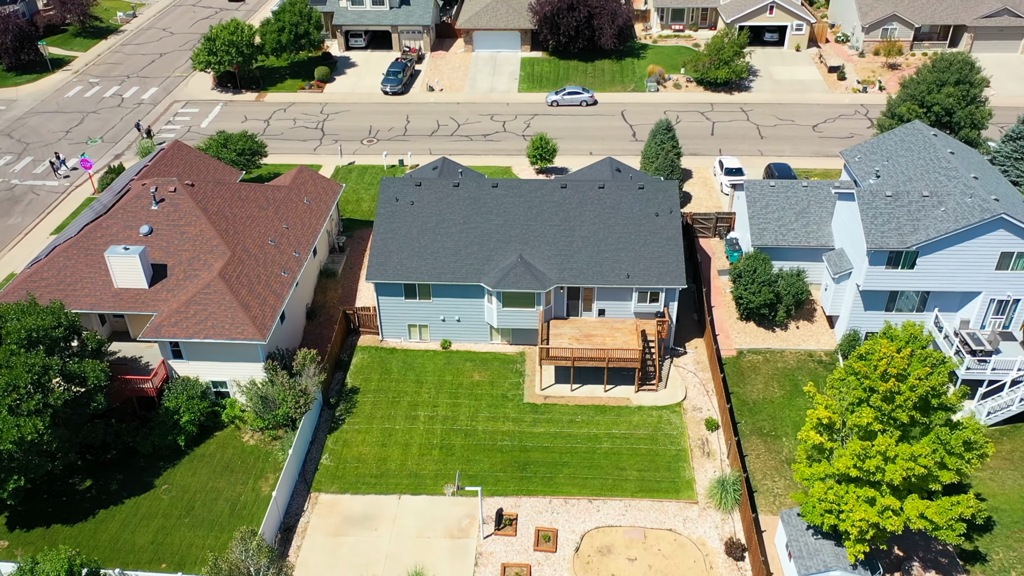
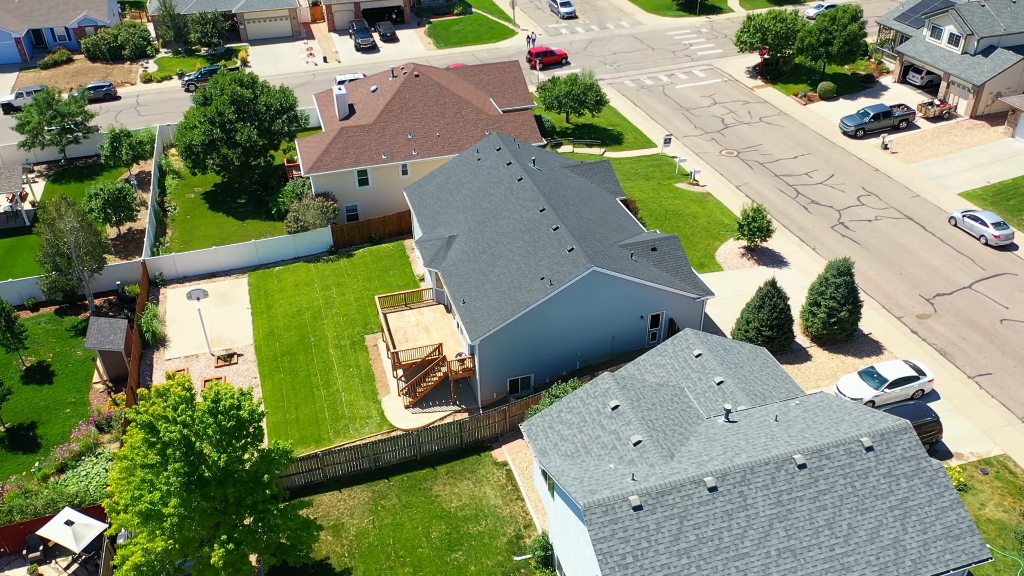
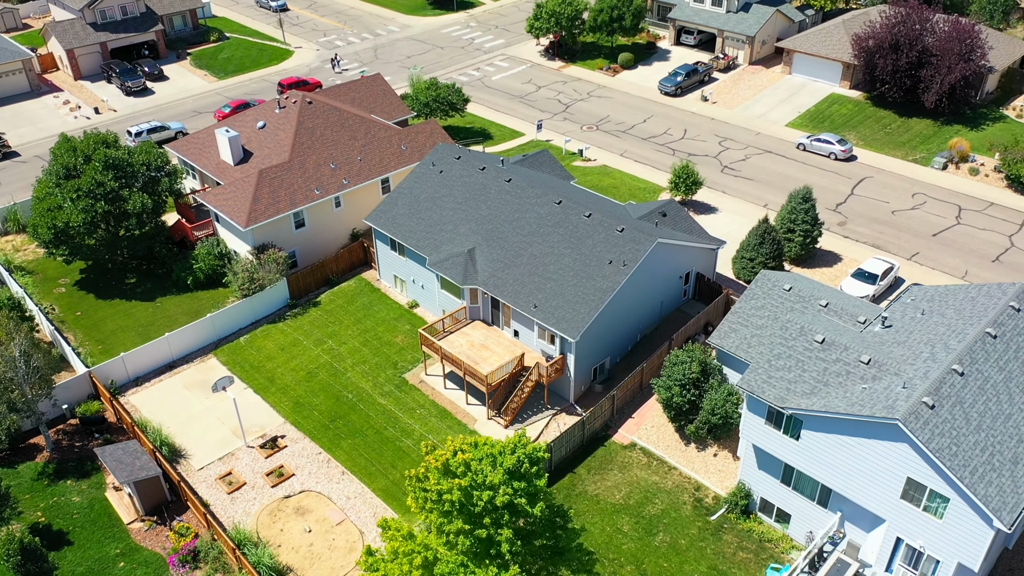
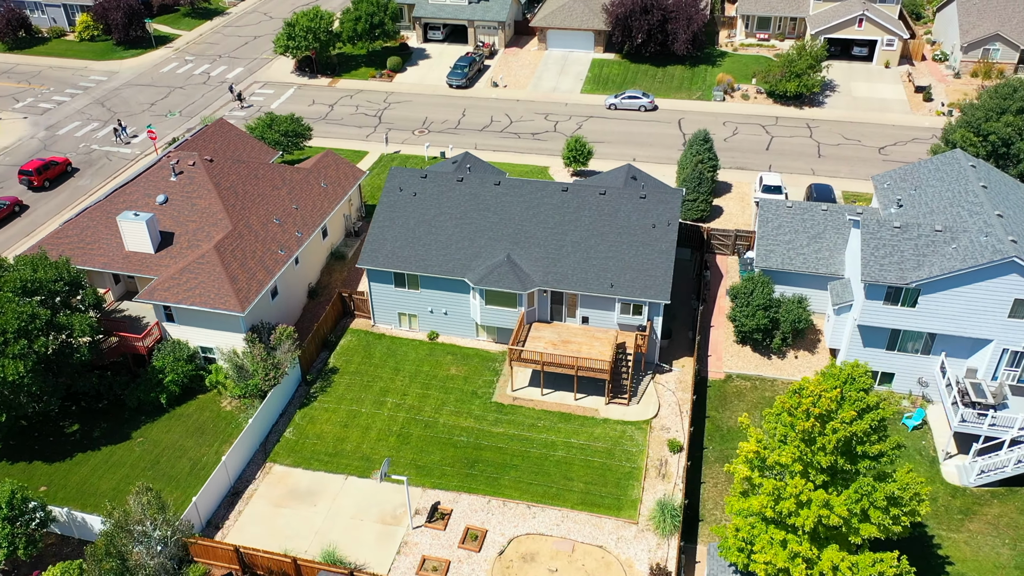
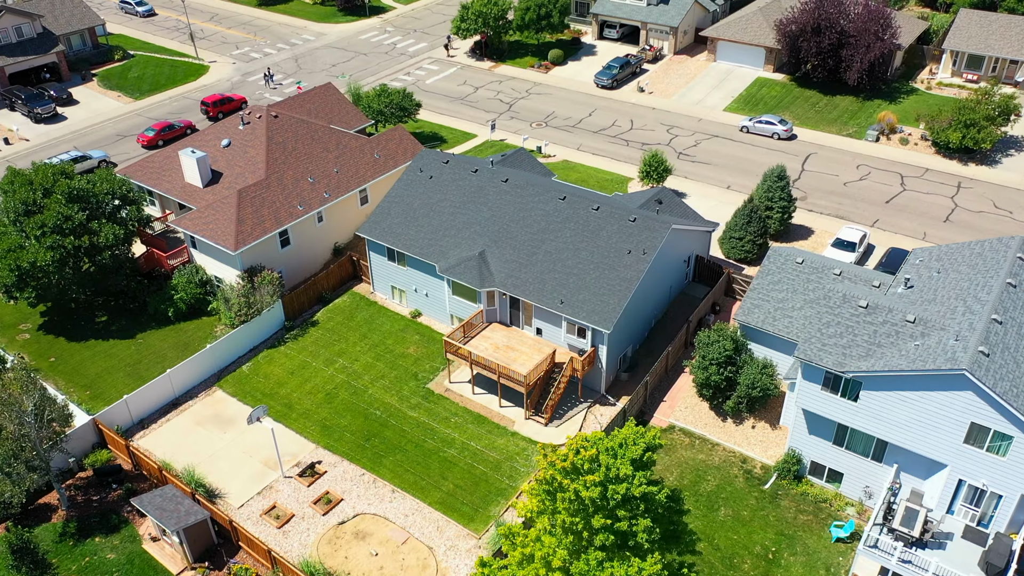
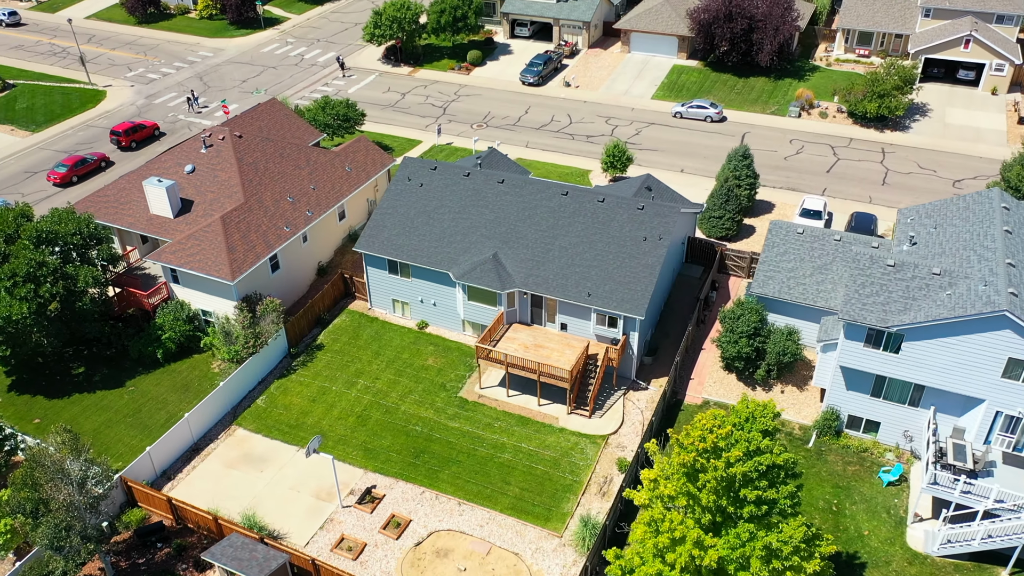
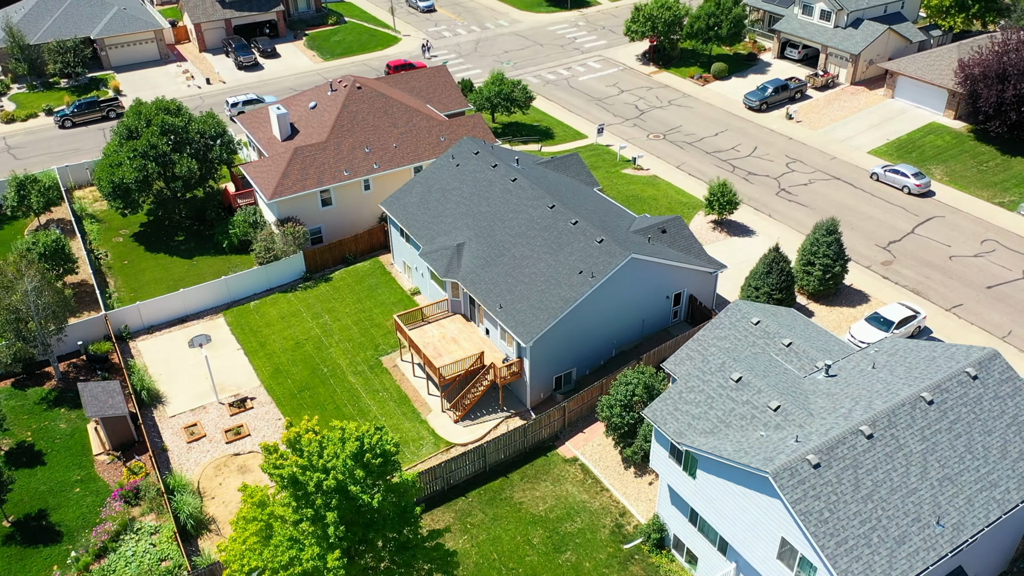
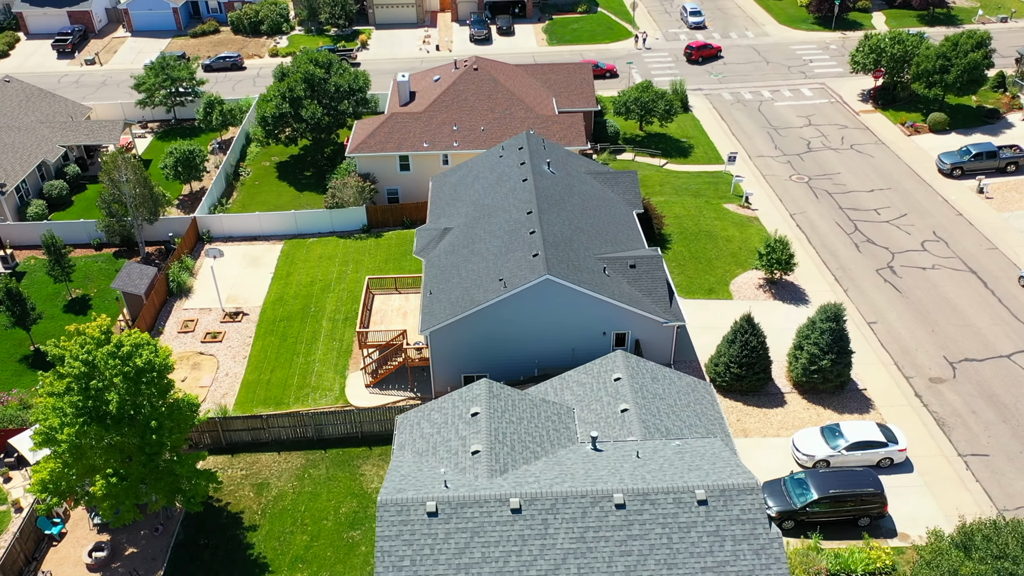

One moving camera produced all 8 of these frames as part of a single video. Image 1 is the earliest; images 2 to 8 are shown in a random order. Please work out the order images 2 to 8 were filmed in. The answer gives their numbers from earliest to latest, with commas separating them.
4, 6, 5, 3, 7, 2, 8
